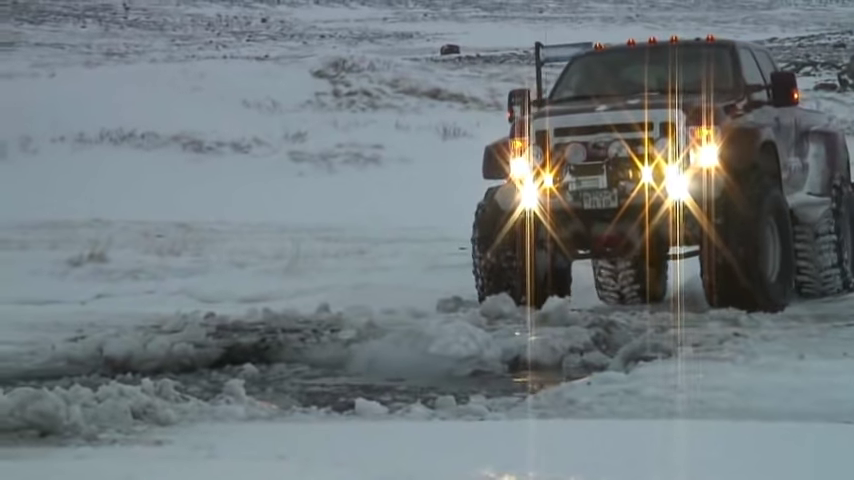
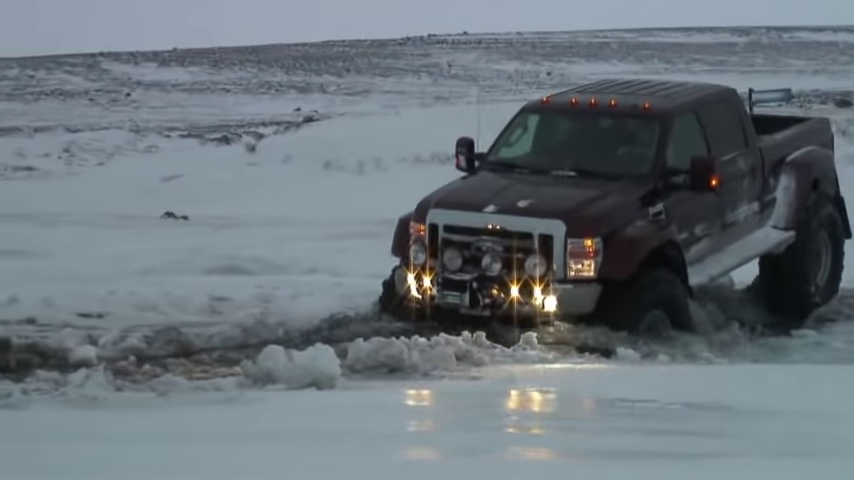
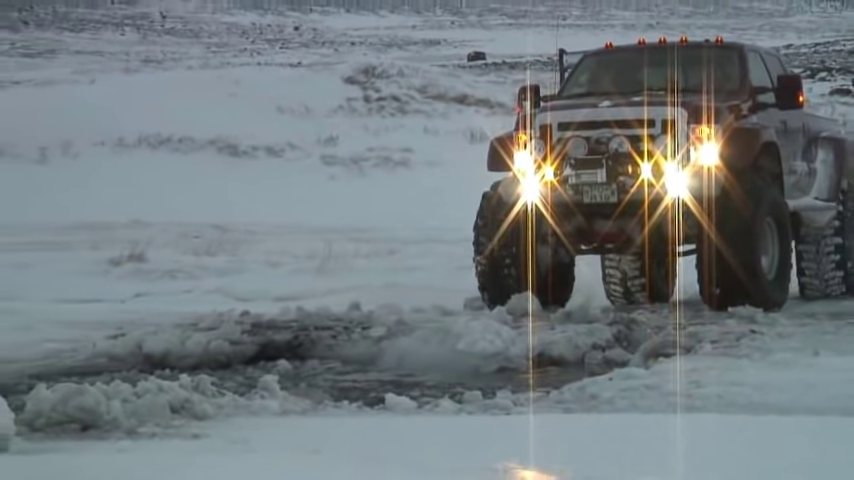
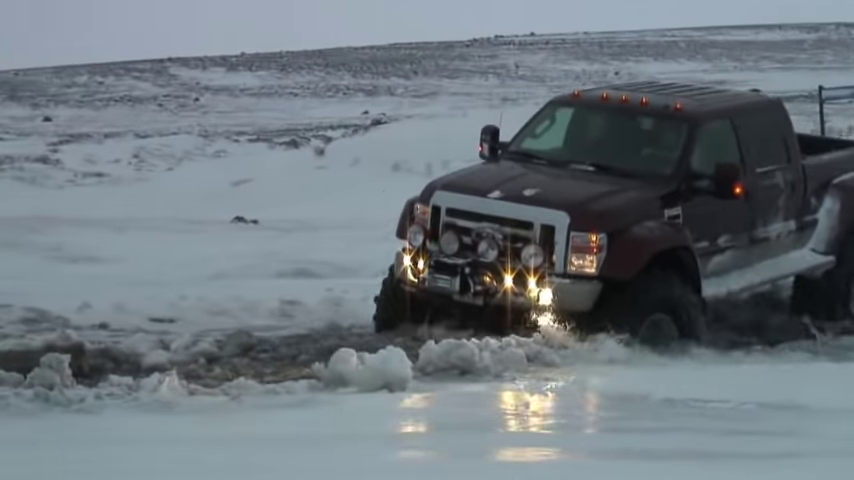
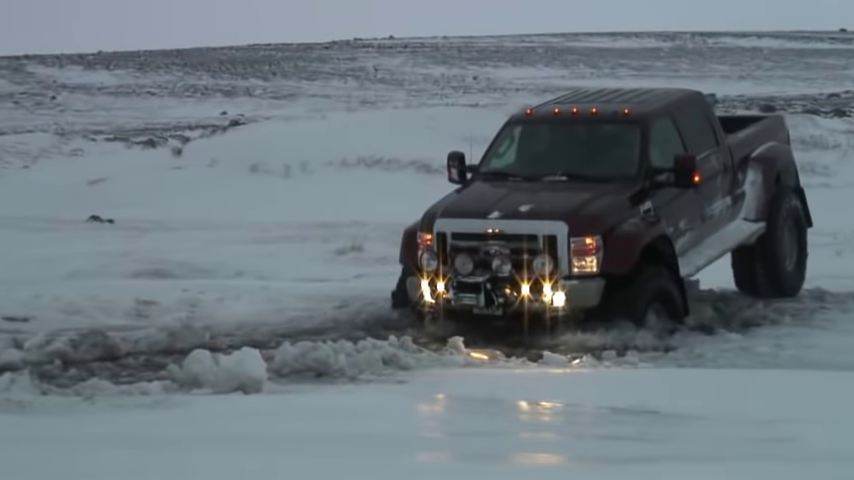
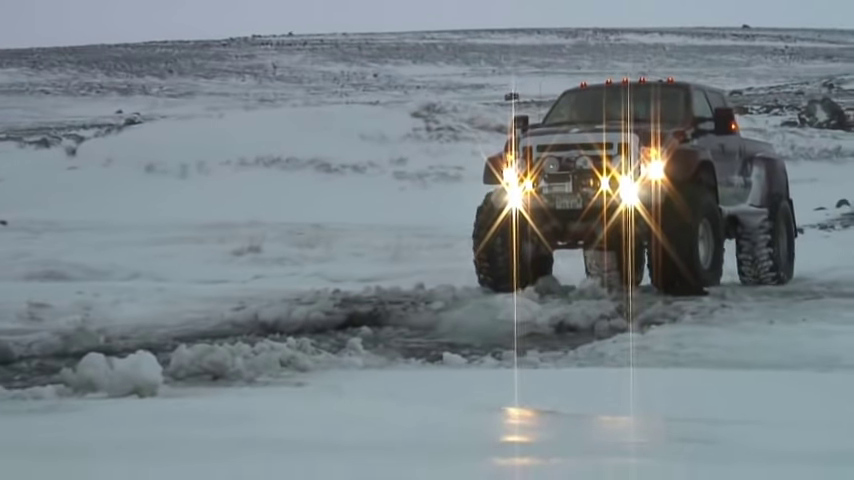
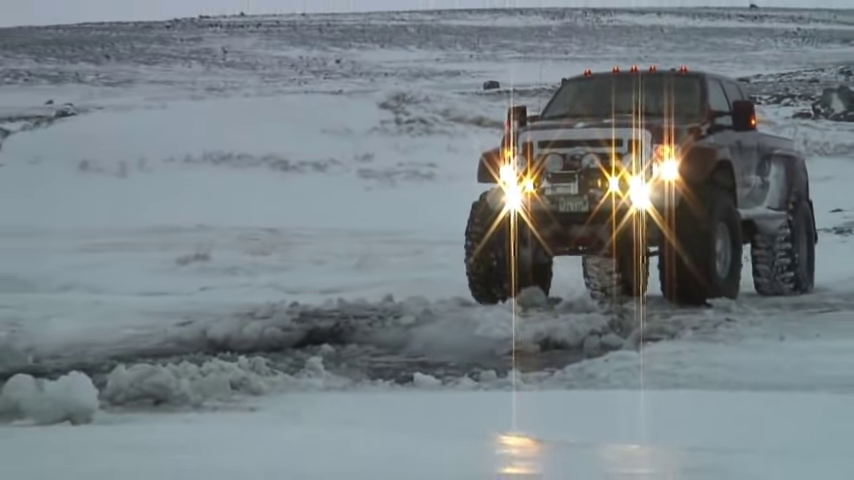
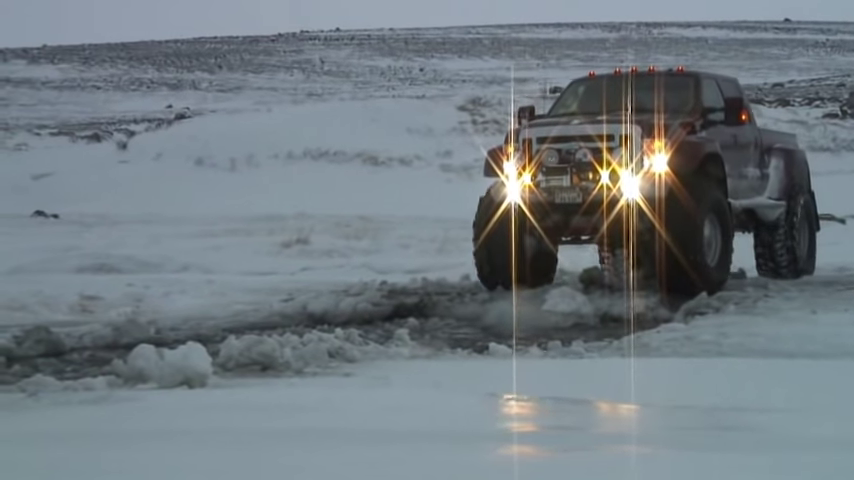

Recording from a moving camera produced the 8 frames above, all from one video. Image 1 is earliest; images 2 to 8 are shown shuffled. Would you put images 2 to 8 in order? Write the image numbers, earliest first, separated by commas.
3, 7, 6, 8, 5, 2, 4
